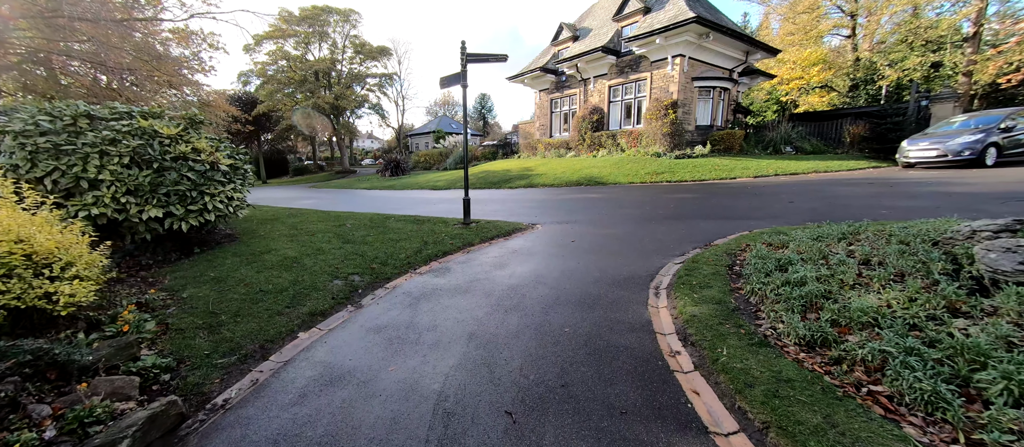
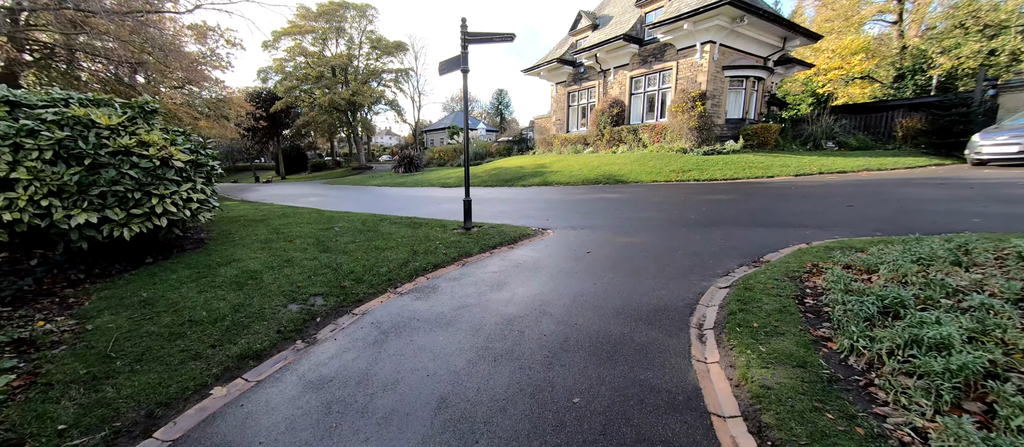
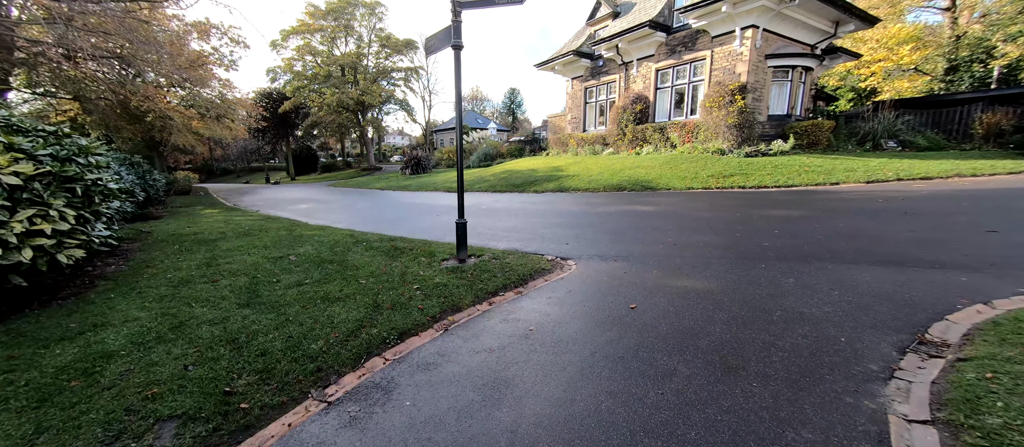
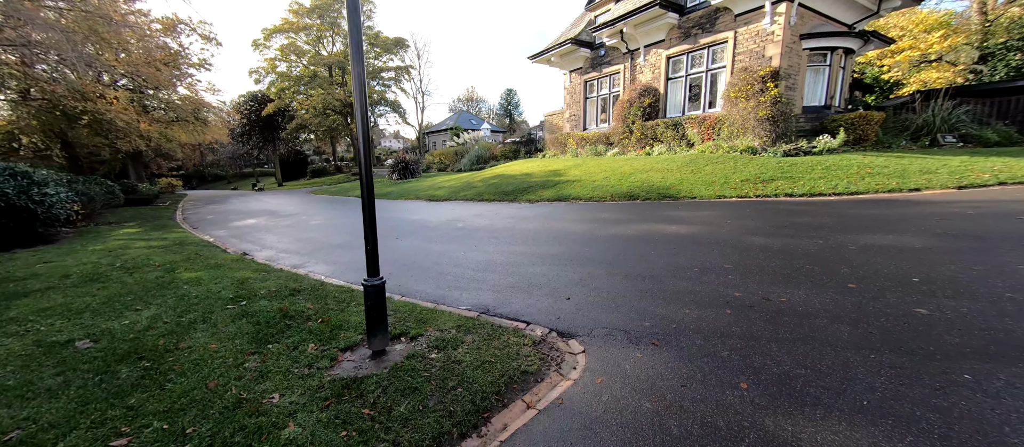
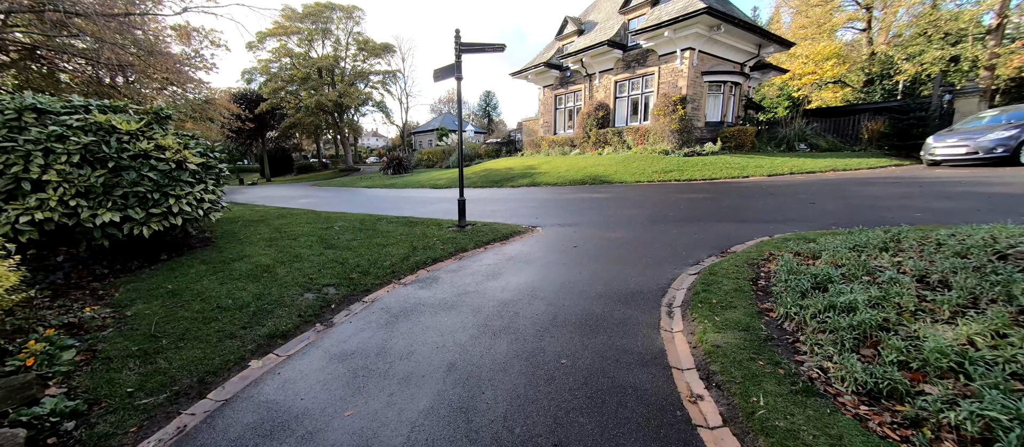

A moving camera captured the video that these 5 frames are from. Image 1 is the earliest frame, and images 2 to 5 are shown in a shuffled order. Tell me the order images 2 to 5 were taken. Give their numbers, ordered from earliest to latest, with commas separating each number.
5, 2, 3, 4
